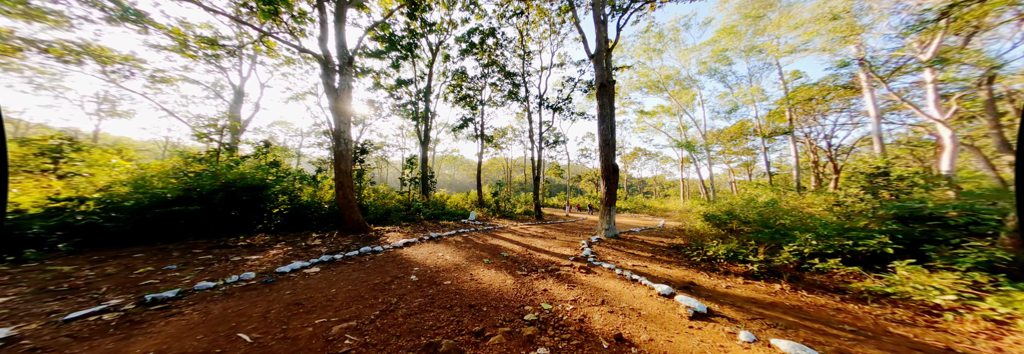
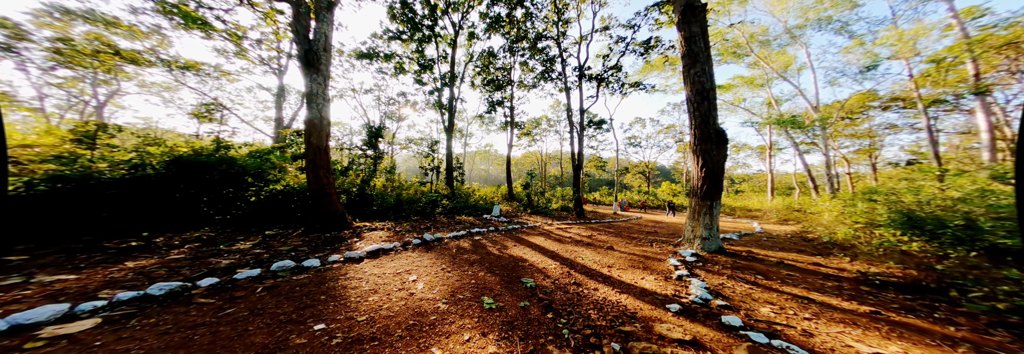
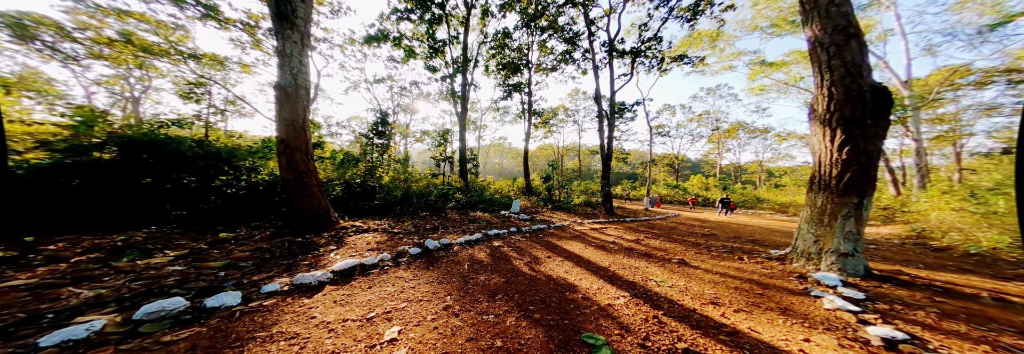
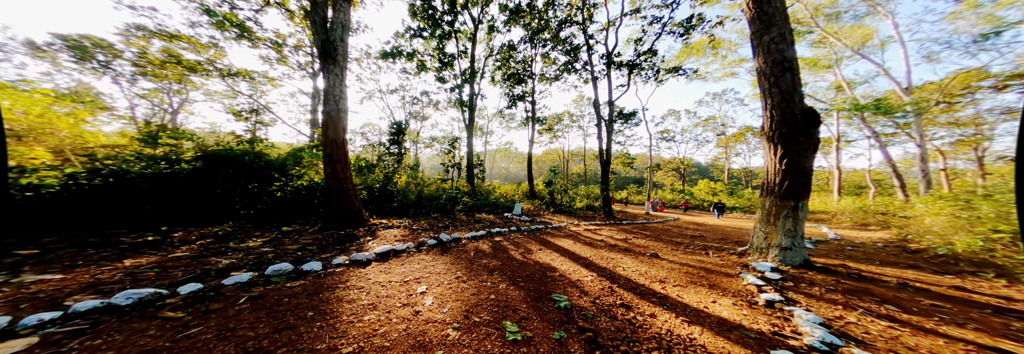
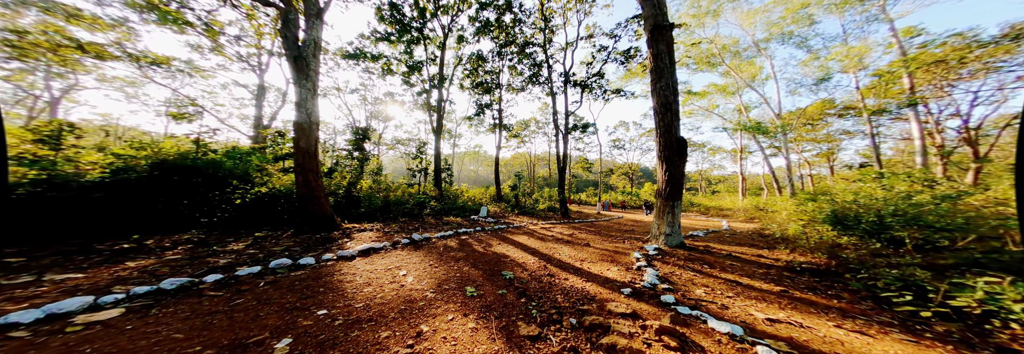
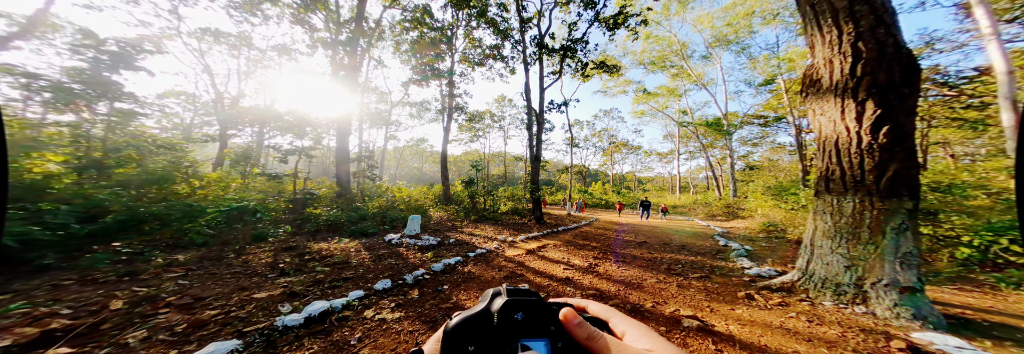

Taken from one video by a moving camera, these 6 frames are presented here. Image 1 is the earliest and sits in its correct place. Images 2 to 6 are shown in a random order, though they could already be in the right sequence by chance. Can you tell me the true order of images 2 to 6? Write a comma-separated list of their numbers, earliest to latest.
5, 2, 4, 3, 6
